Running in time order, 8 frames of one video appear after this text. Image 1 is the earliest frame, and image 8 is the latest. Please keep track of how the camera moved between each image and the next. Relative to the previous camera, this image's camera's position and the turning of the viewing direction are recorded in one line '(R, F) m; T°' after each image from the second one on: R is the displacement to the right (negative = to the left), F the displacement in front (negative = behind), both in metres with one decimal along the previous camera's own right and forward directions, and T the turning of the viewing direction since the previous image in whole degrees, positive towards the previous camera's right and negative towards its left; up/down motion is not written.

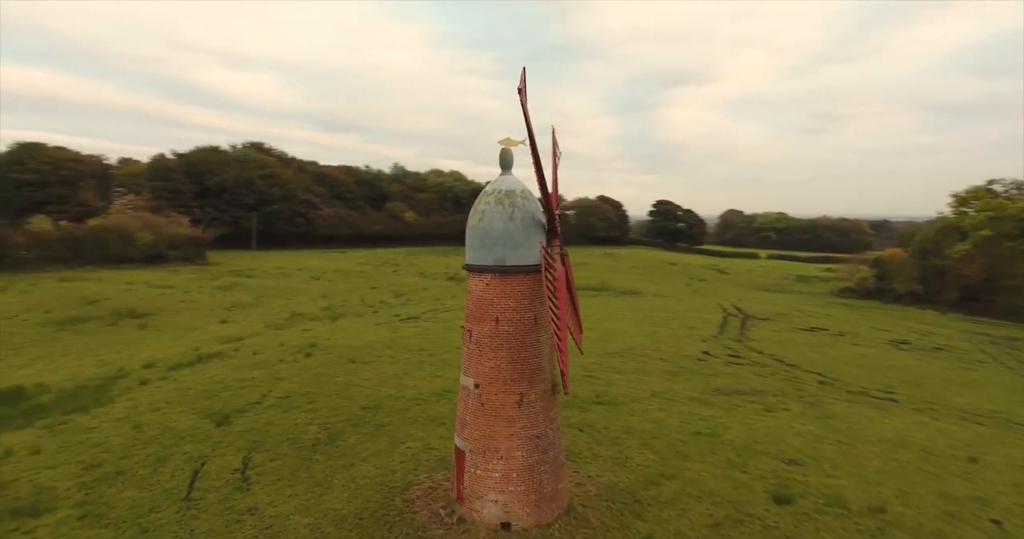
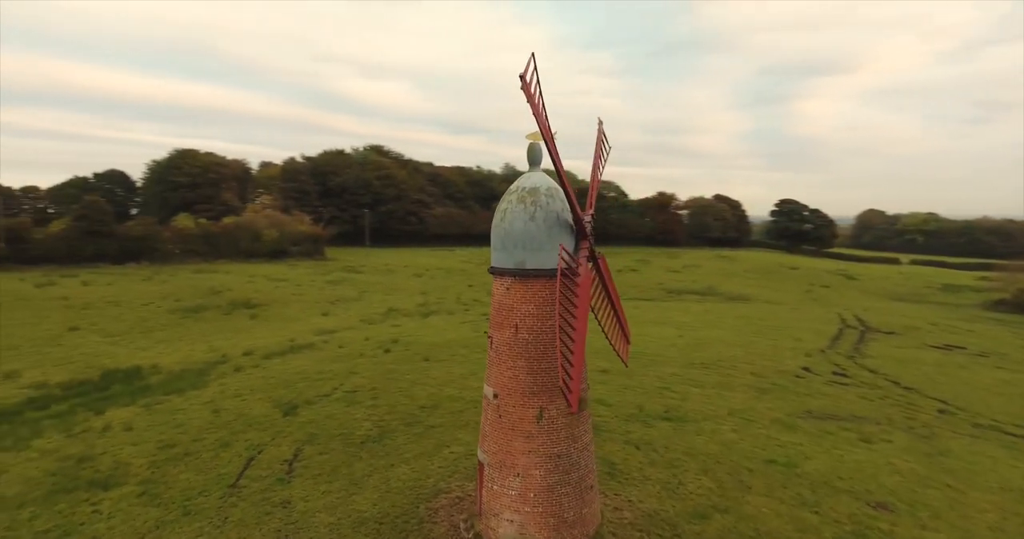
(+1.5, +0.8) m; -11°
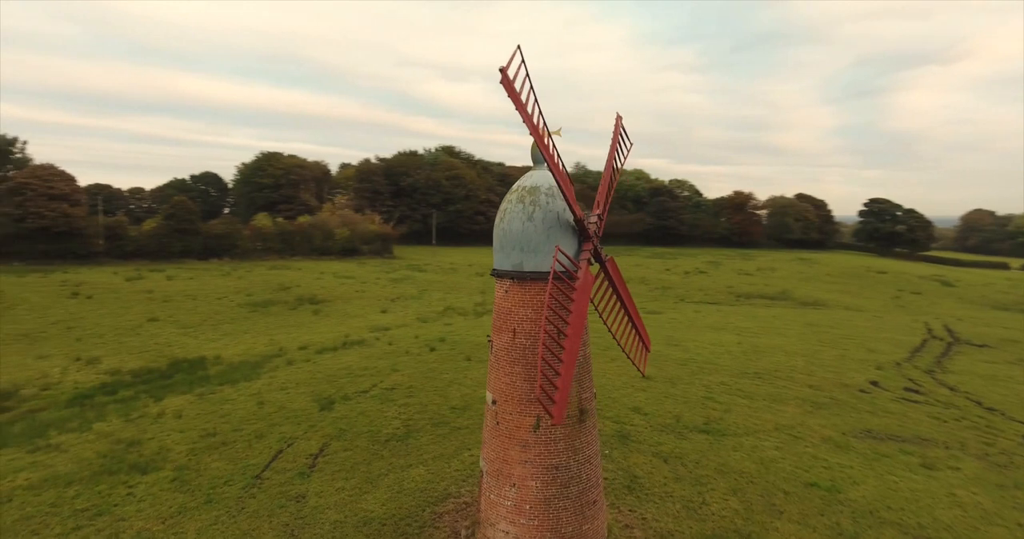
(+1.2, +0.4) m; -7°
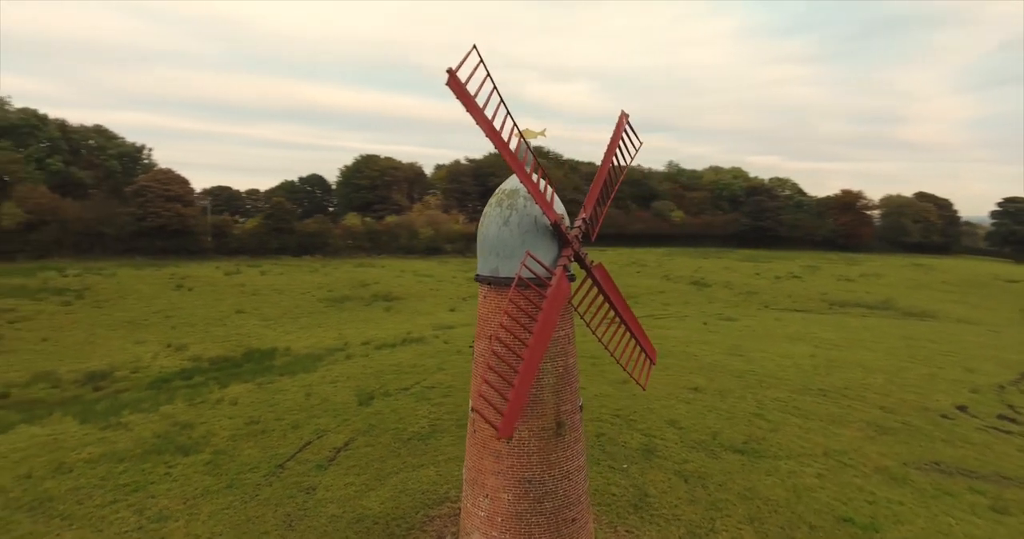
(+1.8, +0.4) m; -10°
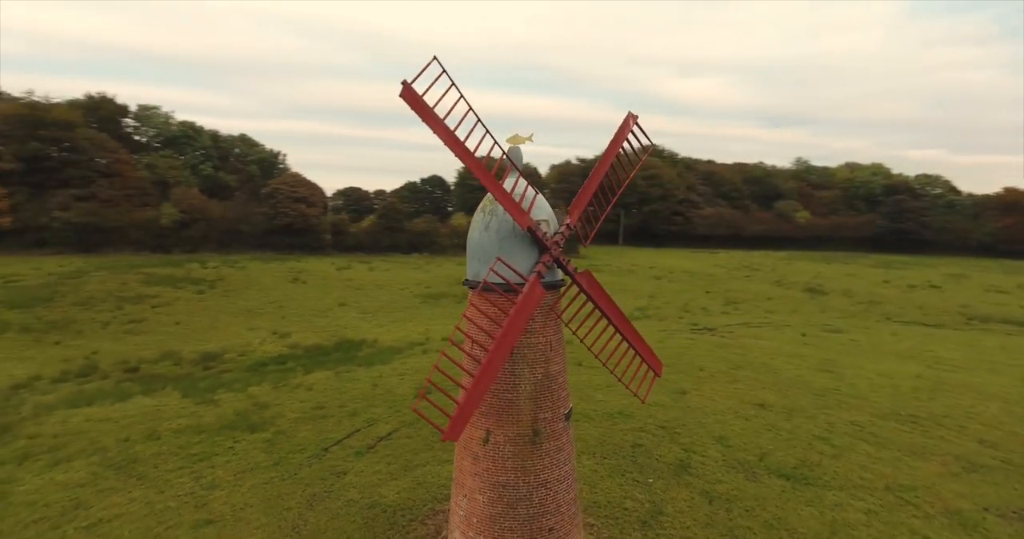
(+2.1, +0.2) m; -12°
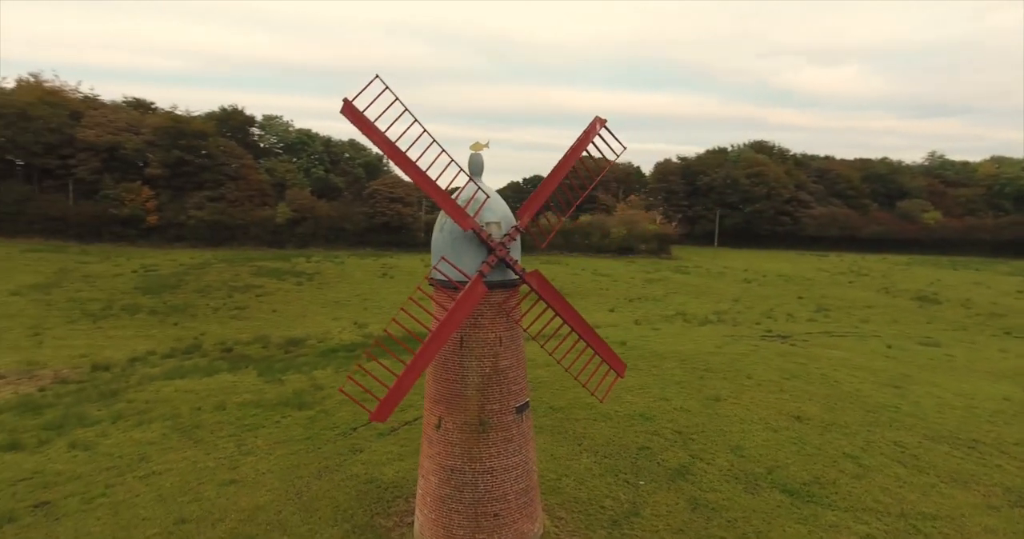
(+2.5, -0.3) m; -11°
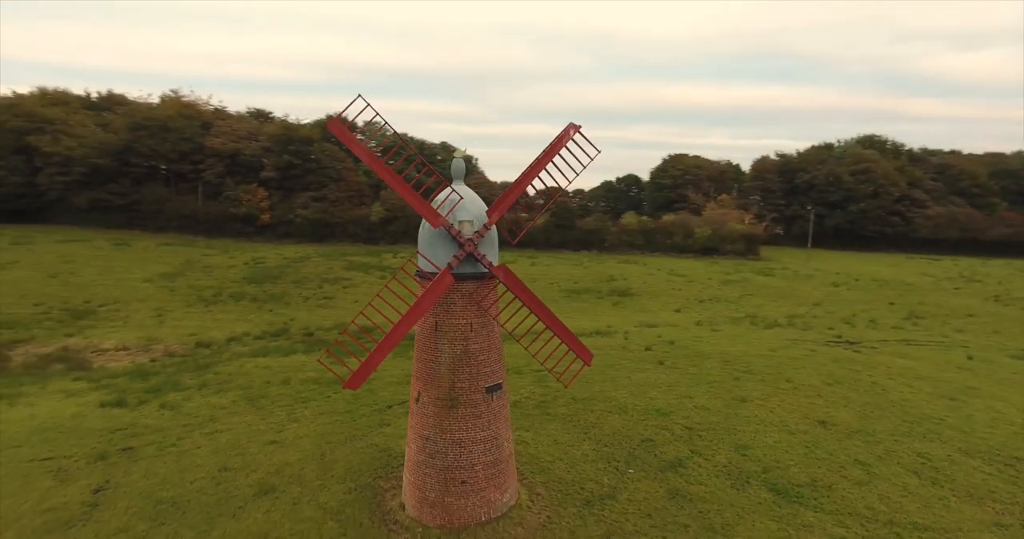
(+2.4, -0.8) m; -10°
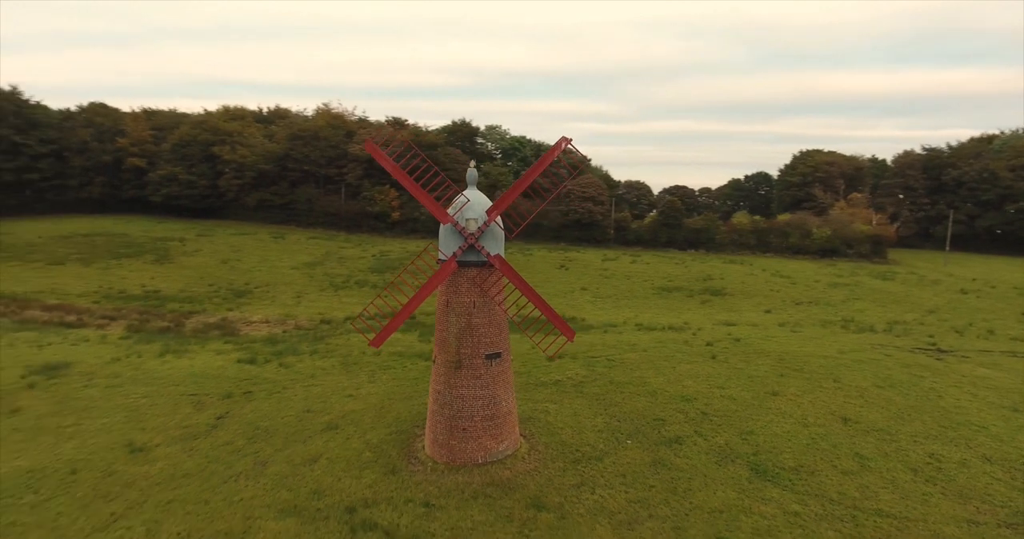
(+3.0, -1.9) m; -13°
